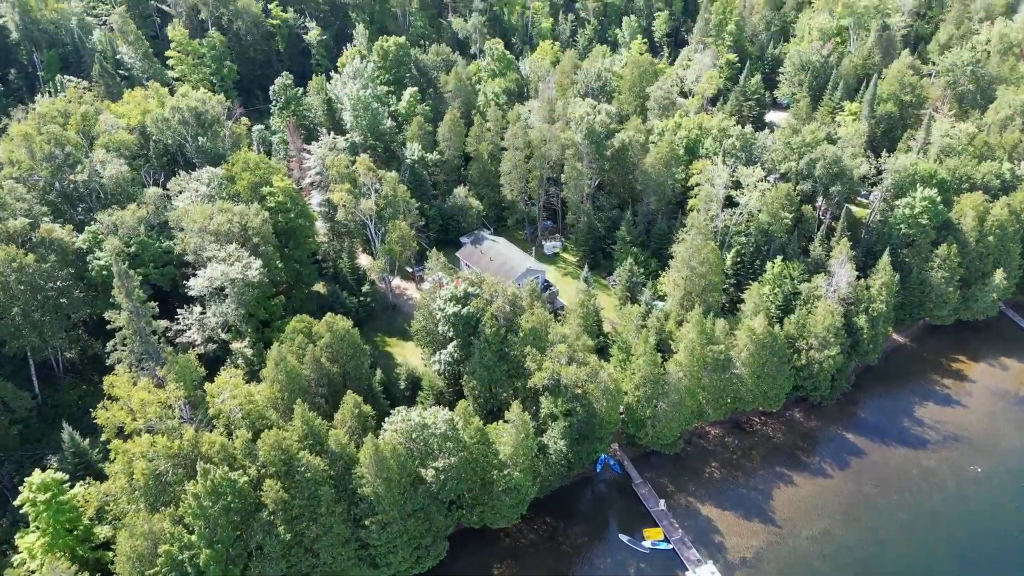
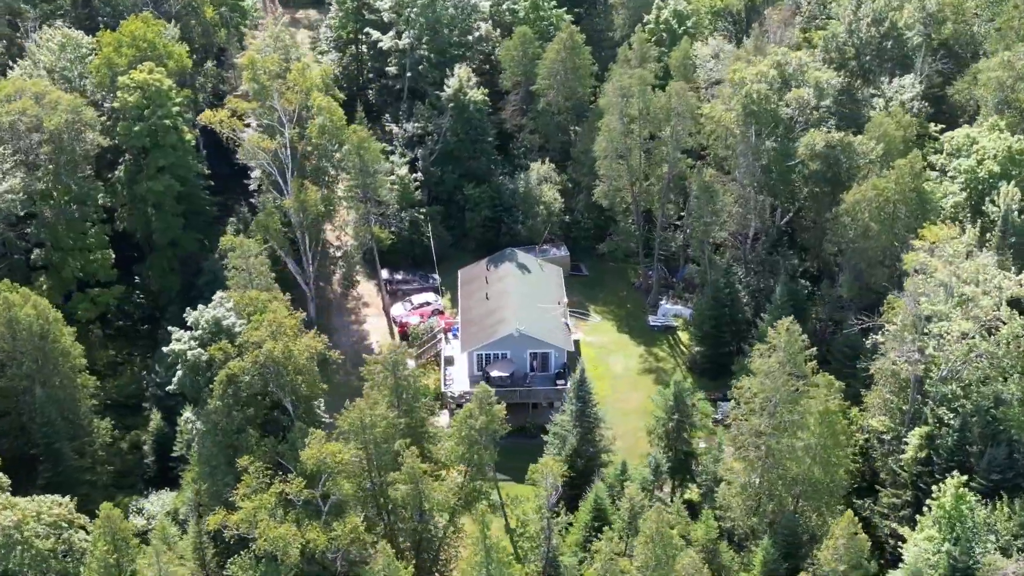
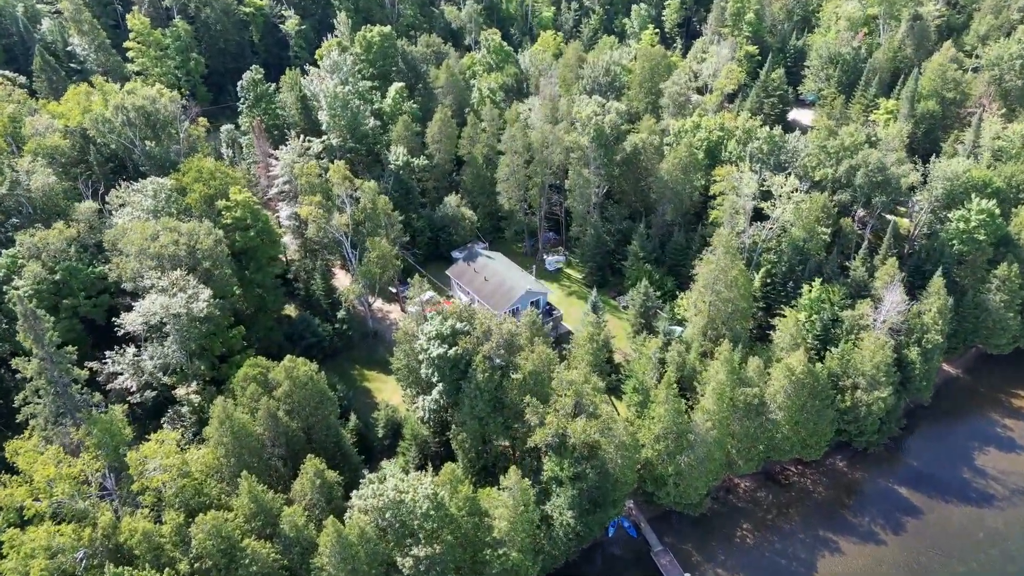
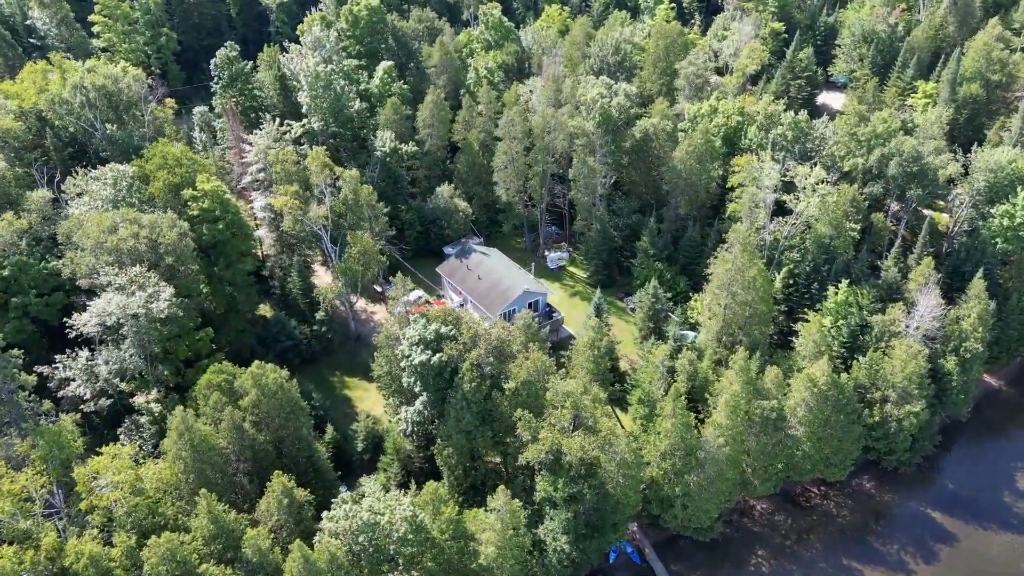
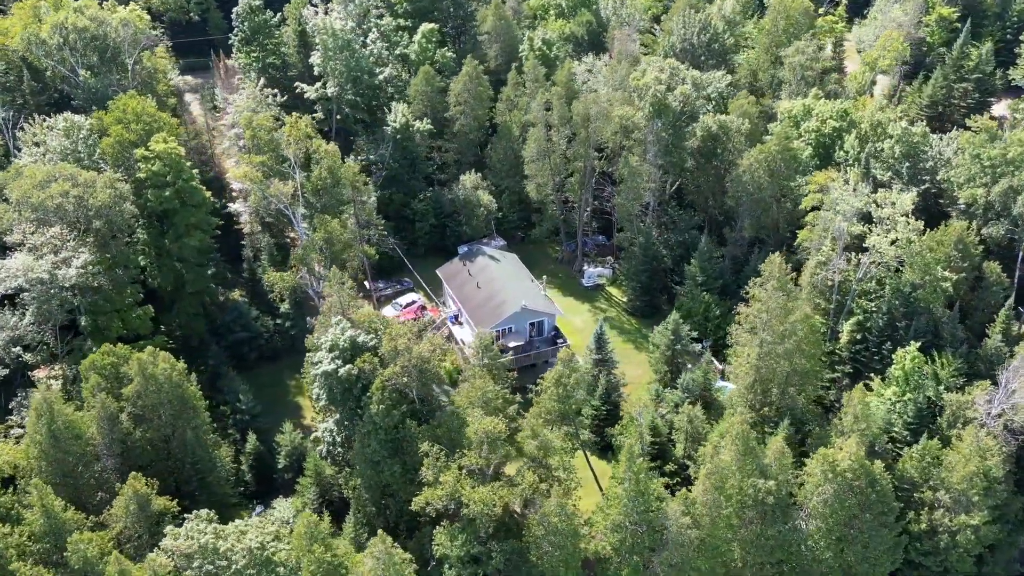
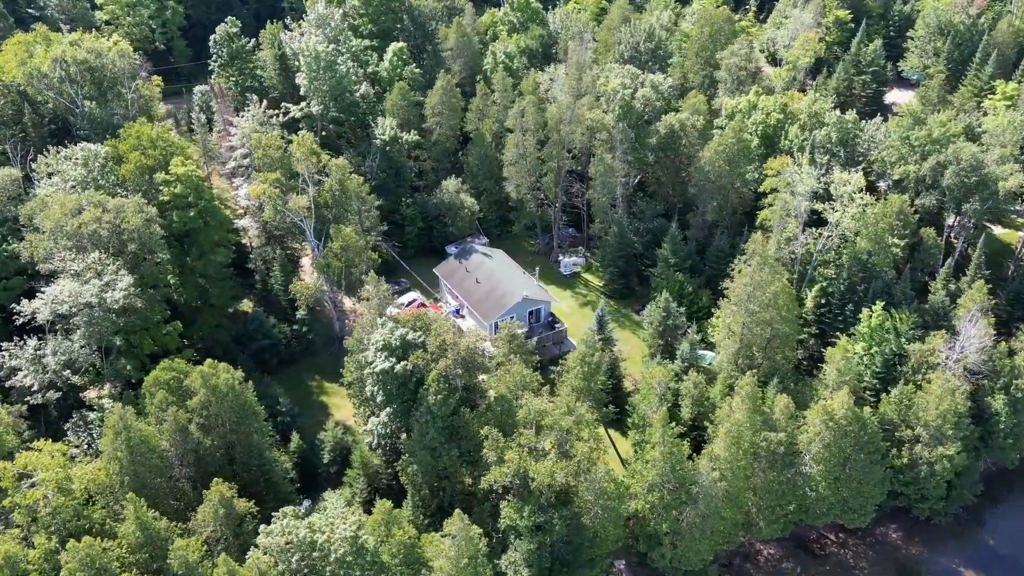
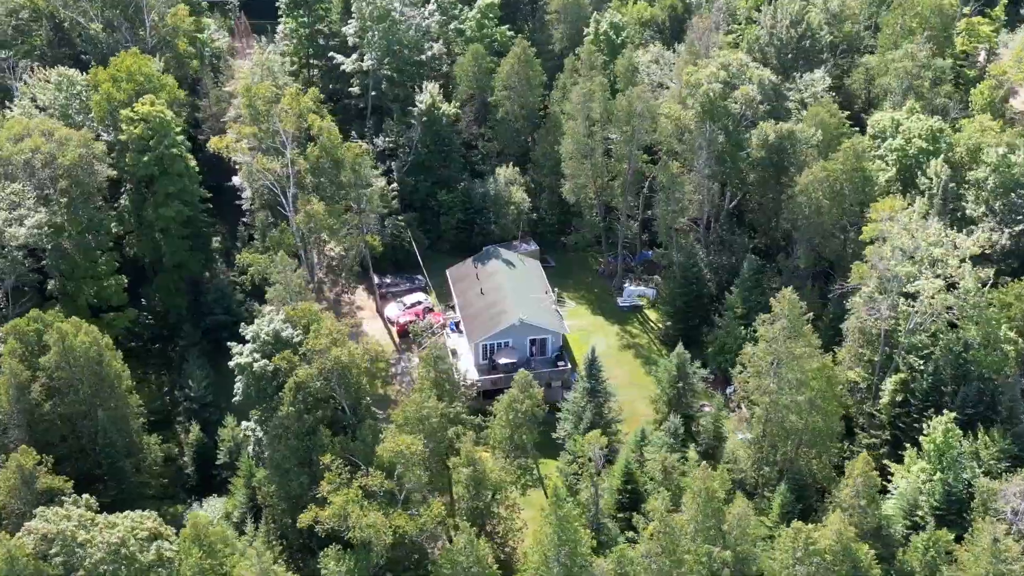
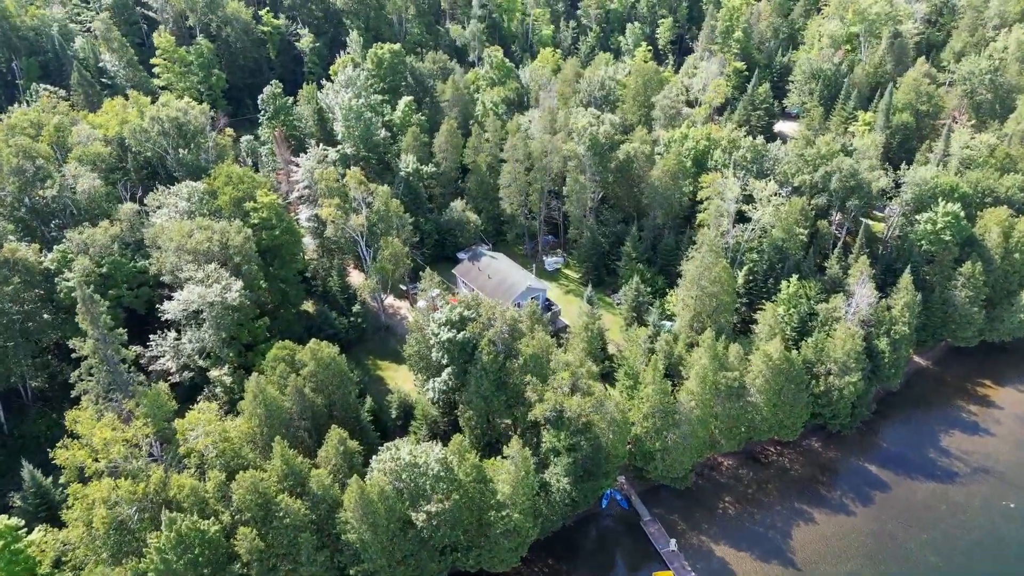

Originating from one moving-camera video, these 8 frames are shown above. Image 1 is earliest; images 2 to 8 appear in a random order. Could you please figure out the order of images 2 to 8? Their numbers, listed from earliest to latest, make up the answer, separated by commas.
8, 3, 4, 6, 5, 7, 2
